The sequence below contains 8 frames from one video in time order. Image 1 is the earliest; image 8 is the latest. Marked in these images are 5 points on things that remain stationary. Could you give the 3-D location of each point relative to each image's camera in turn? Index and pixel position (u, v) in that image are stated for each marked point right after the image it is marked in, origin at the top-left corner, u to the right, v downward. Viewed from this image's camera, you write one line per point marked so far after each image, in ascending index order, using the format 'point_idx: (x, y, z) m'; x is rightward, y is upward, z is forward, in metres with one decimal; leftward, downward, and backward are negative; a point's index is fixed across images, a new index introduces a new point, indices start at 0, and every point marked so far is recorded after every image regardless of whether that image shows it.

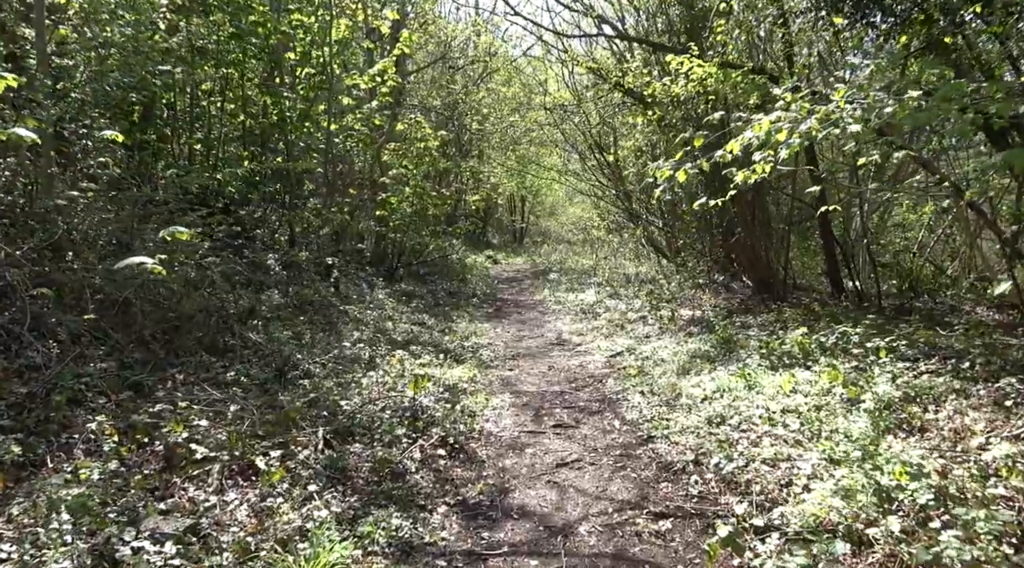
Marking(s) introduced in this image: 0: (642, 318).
0: (+2.0, -0.5, +11.6) m
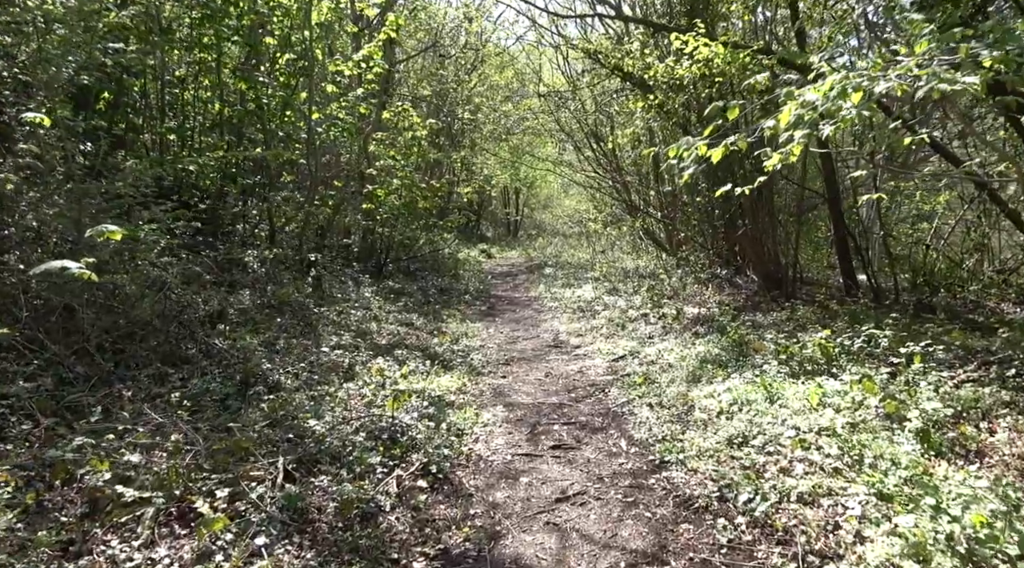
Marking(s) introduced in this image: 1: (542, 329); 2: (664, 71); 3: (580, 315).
0: (+1.9, -0.5, +10.9) m
1: (+0.4, -0.6, +10.7) m
2: (+2.2, +3.1, +10.7) m
3: (+1.1, -0.5, +11.6) m
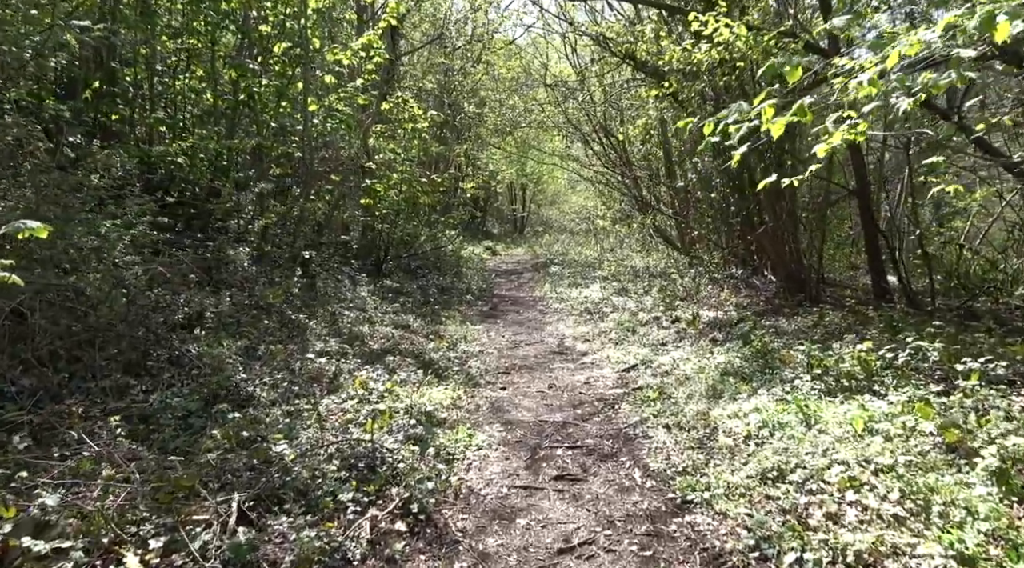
0: (+1.9, -0.5, +10.2) m
1: (+0.5, -0.6, +10.1) m
2: (+2.2, +3.0, +10.0) m
3: (+1.1, -0.5, +11.0) m
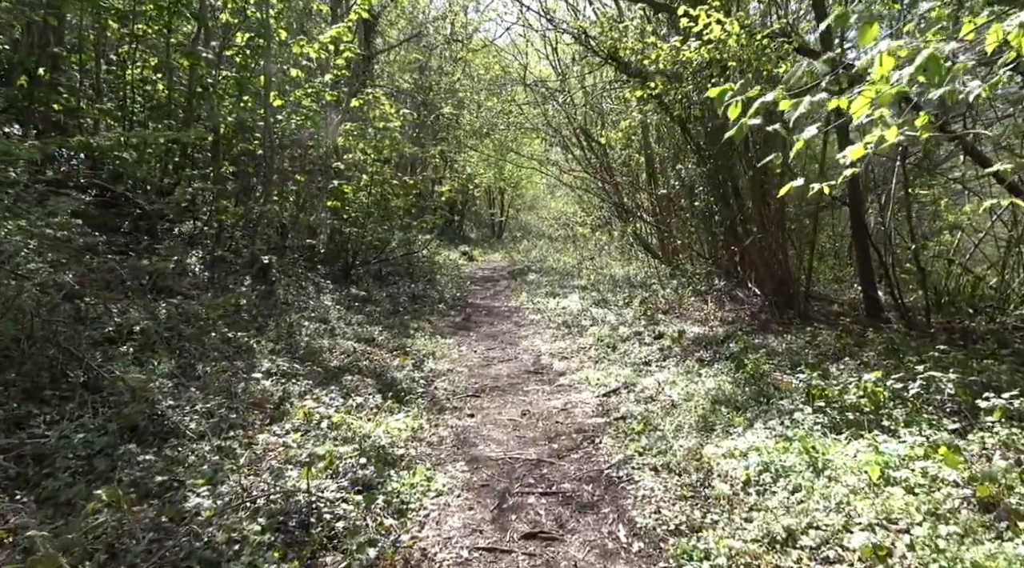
0: (+1.6, -0.6, +9.6) m
1: (+0.1, -0.8, +9.4) m
2: (+1.9, +2.9, +9.4) m
3: (+0.7, -0.6, +10.3) m
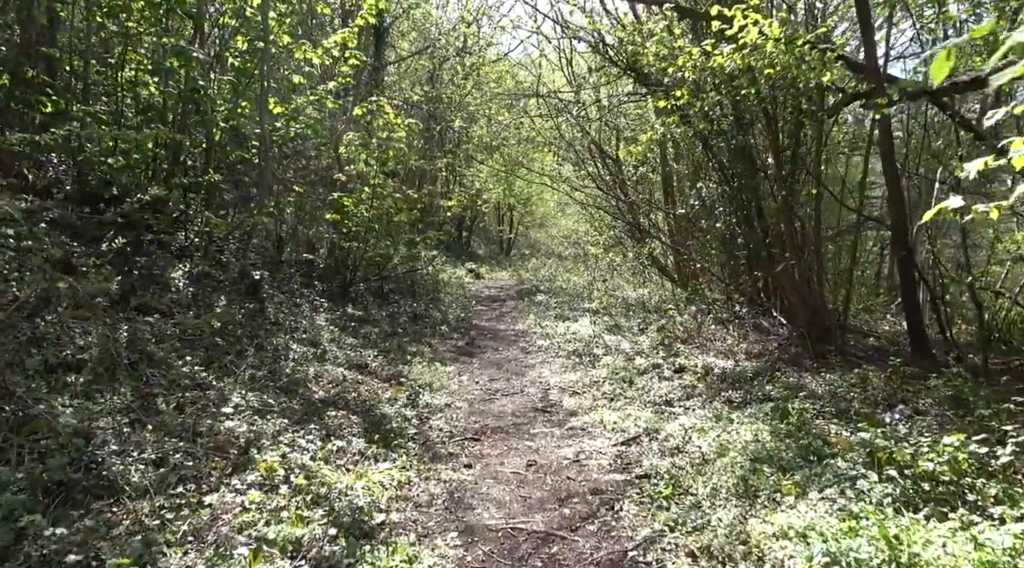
0: (+1.7, -1.0, +8.8) m
1: (+0.2, -1.1, +8.6) m
2: (+2.1, +2.5, +8.6) m
3: (+0.8, -1.0, +9.5) m
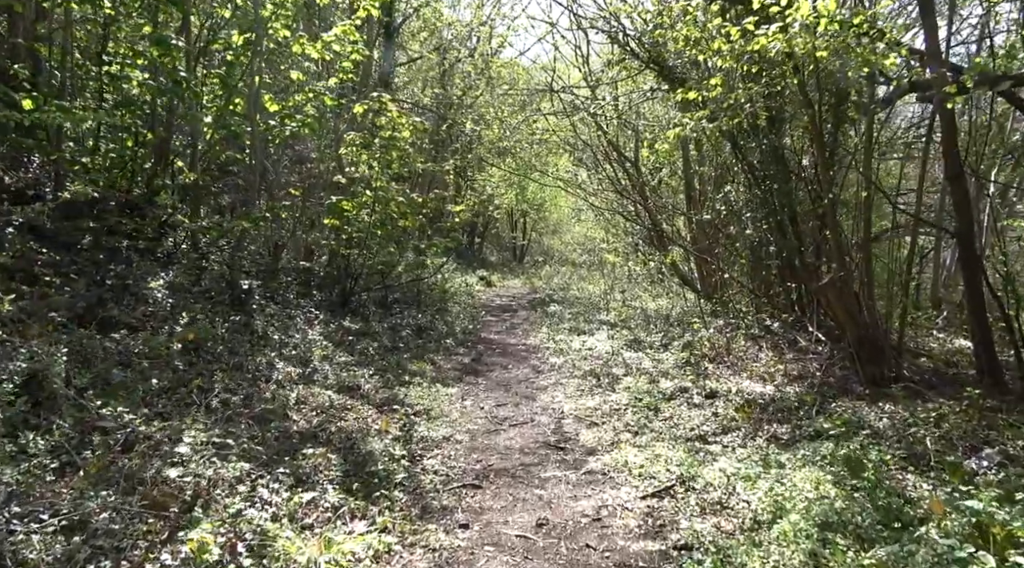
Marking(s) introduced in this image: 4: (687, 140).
0: (+1.8, -1.1, +7.8) m
1: (+0.3, -1.2, +7.6) m
2: (+2.2, +2.4, +7.7) m
3: (+0.9, -1.1, +8.5) m
4: (+2.9, +2.4, +12.2) m
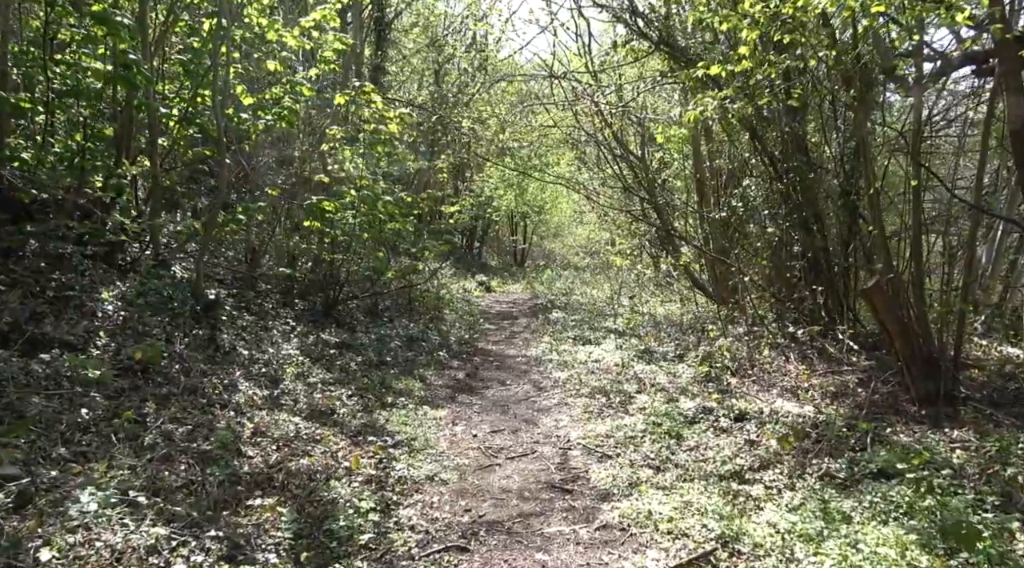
0: (+1.7, -1.2, +6.7) m
1: (+0.3, -1.3, +6.6) m
2: (+2.1, +2.3, +6.6) m
3: (+0.9, -1.2, +7.5) m
4: (+2.8, +2.3, +11.2) m
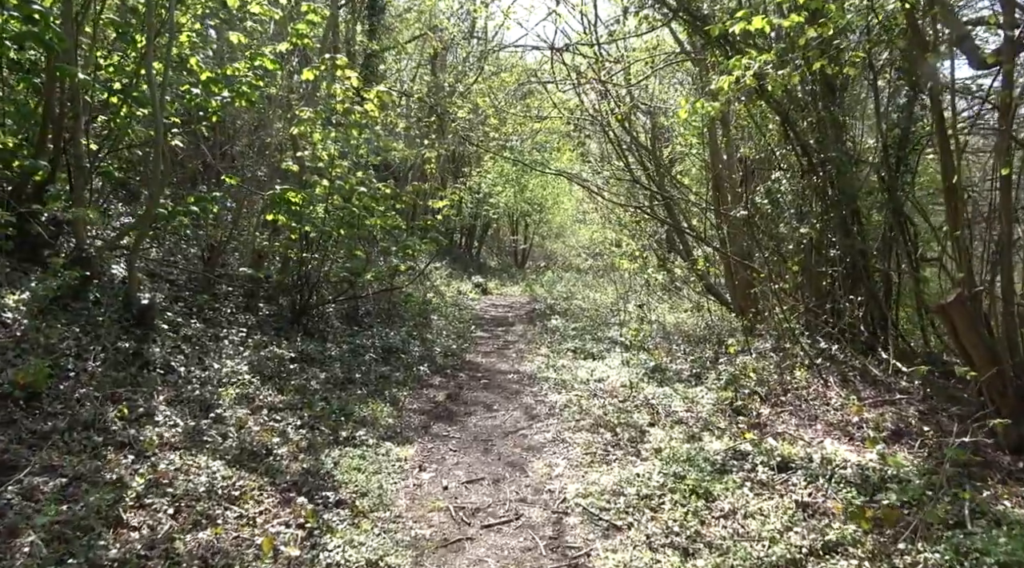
0: (+1.6, -1.2, +5.3) m
1: (+0.1, -1.3, +5.2) m
2: (+2.1, +2.3, +5.2) m
3: (+0.8, -1.3, +6.1) m
4: (+2.7, +2.2, +9.8) m
